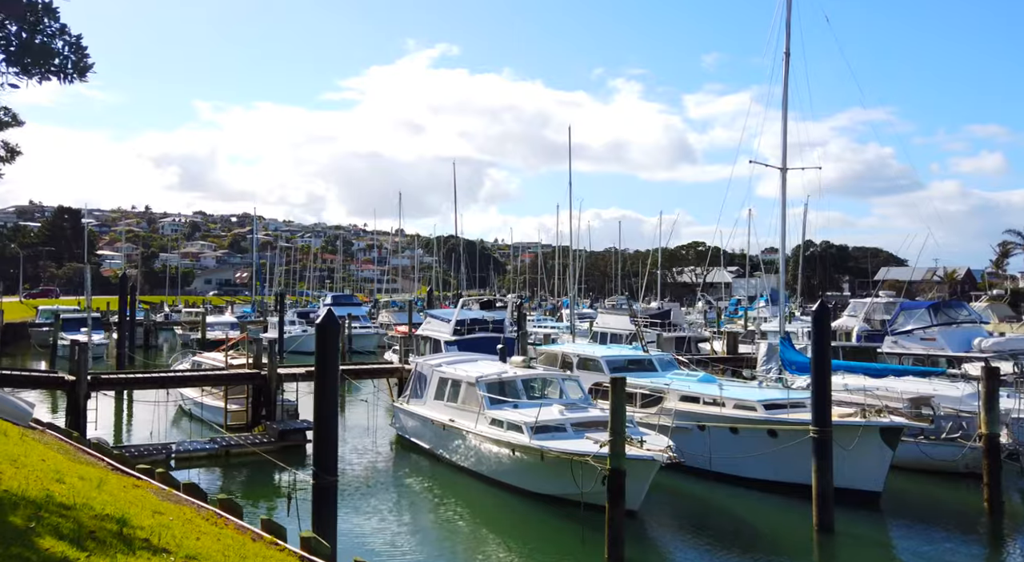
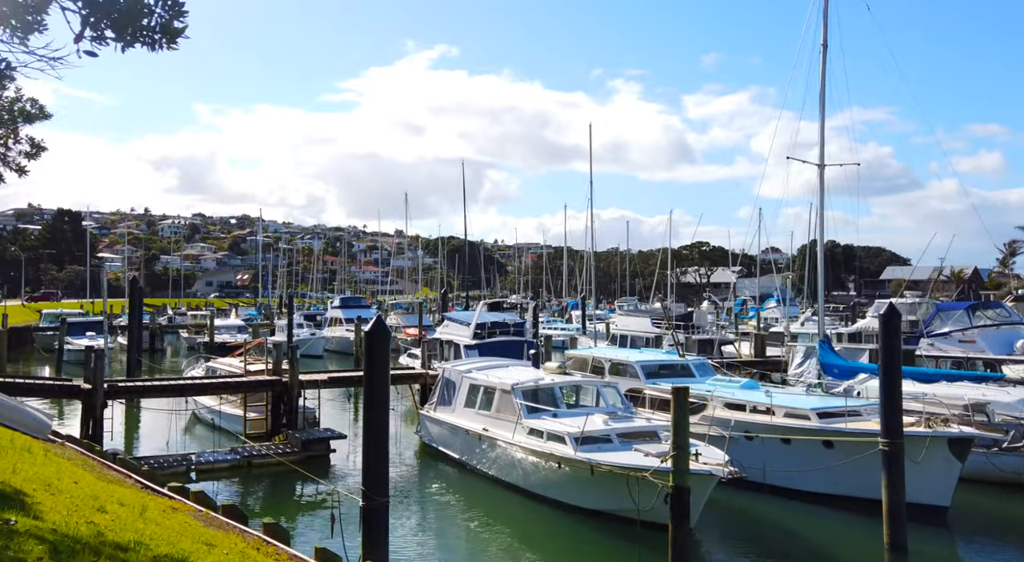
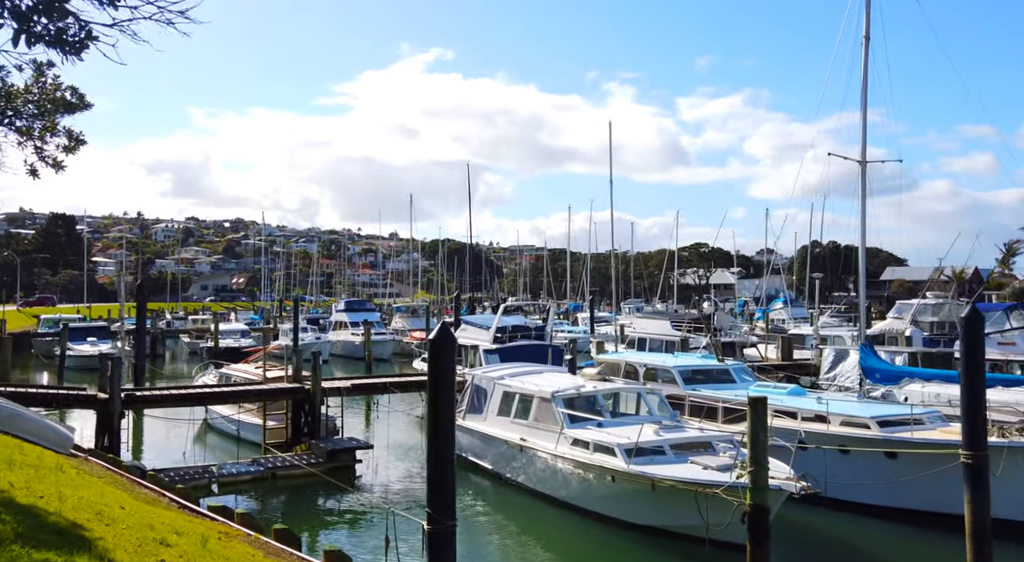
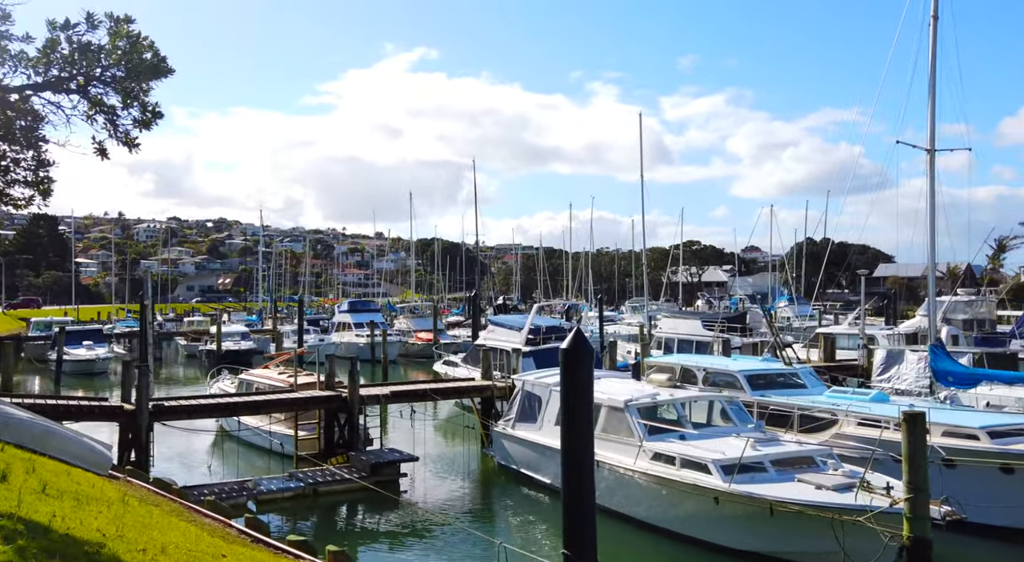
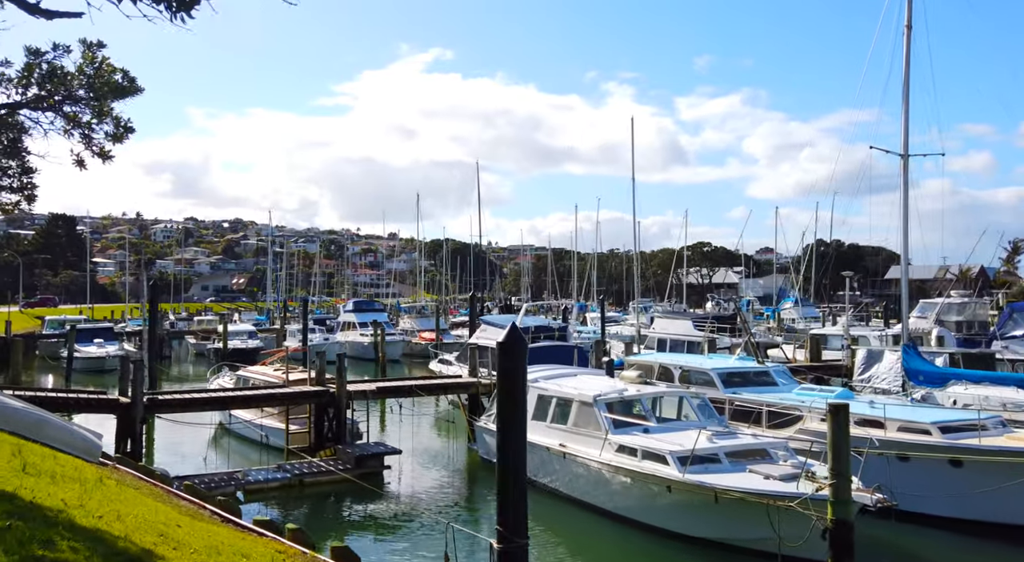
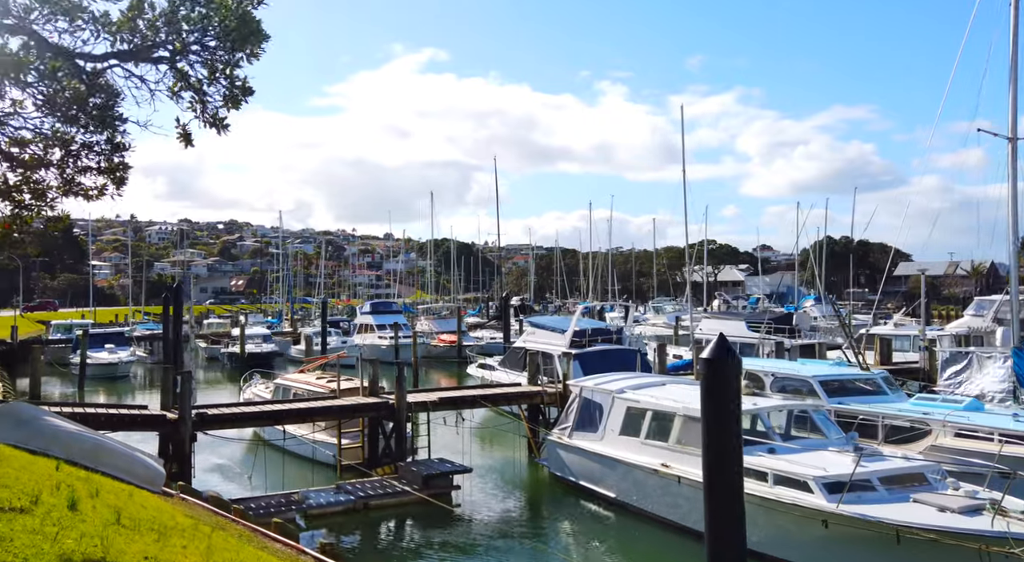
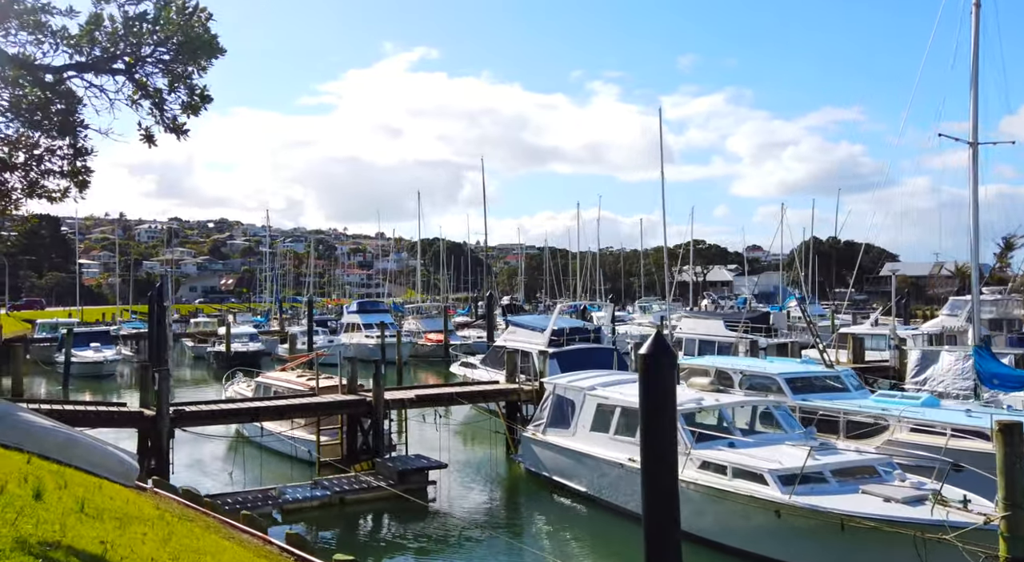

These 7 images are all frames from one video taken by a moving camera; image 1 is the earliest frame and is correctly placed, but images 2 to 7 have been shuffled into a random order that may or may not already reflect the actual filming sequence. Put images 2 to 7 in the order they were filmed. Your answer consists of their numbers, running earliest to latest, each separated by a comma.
2, 3, 5, 4, 7, 6
